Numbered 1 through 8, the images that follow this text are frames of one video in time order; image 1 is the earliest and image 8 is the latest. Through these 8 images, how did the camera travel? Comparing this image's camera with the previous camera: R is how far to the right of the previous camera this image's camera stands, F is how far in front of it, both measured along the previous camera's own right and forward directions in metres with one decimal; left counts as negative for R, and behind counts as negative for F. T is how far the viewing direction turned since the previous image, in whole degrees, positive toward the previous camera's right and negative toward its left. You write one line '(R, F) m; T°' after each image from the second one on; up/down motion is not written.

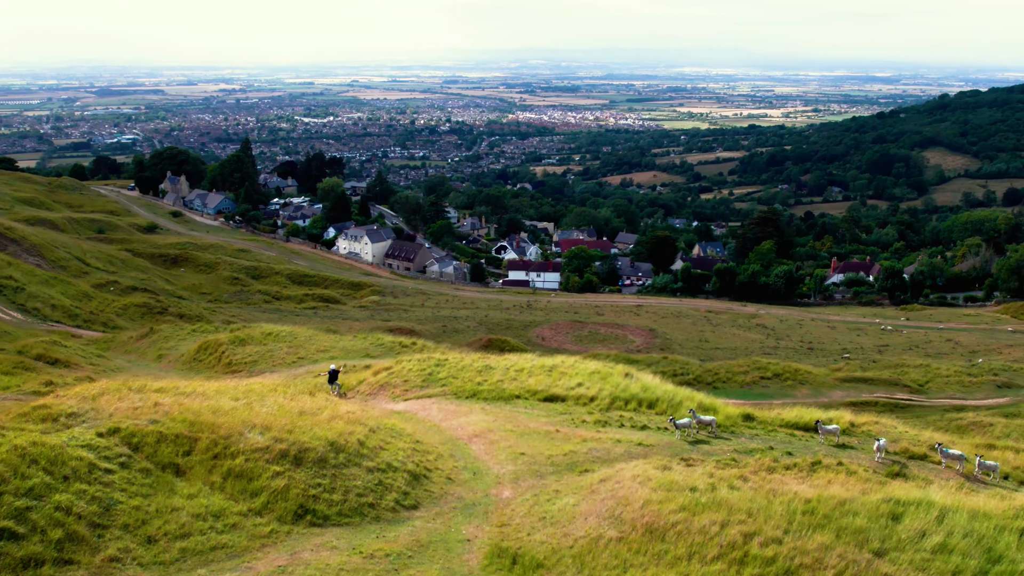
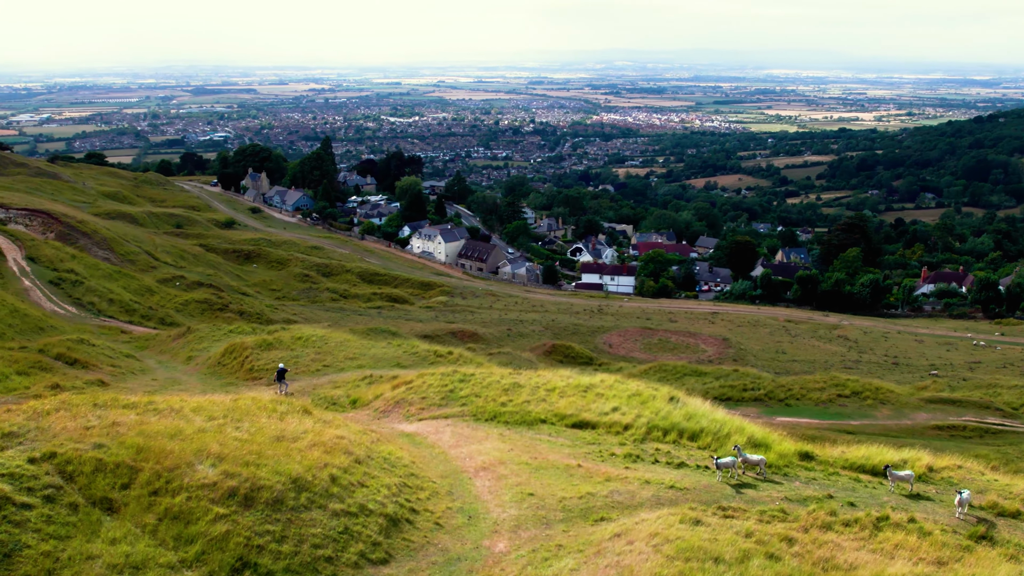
(+0.7, +1.7) m; -5°
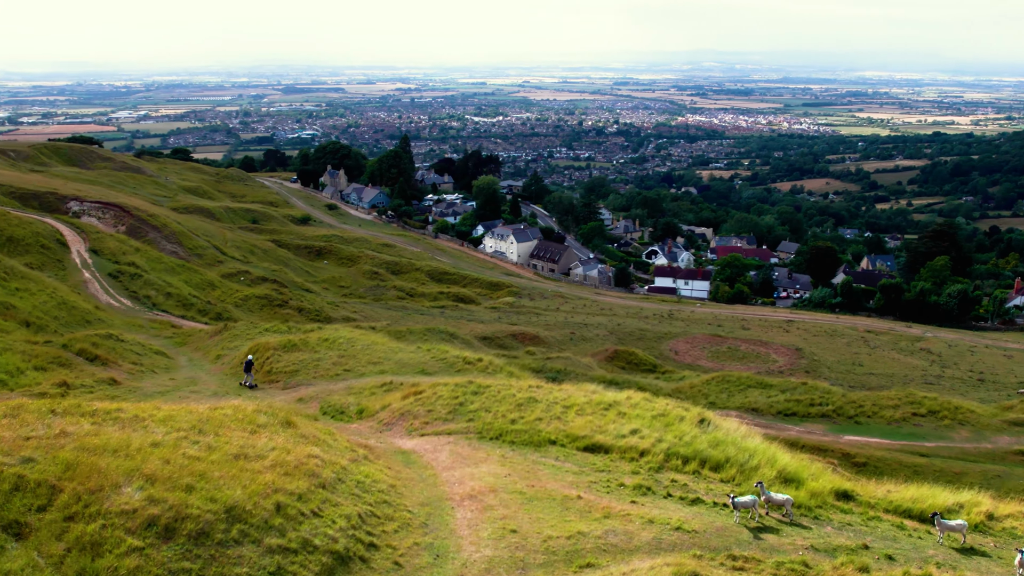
(+0.9, +1.2) m; -5°
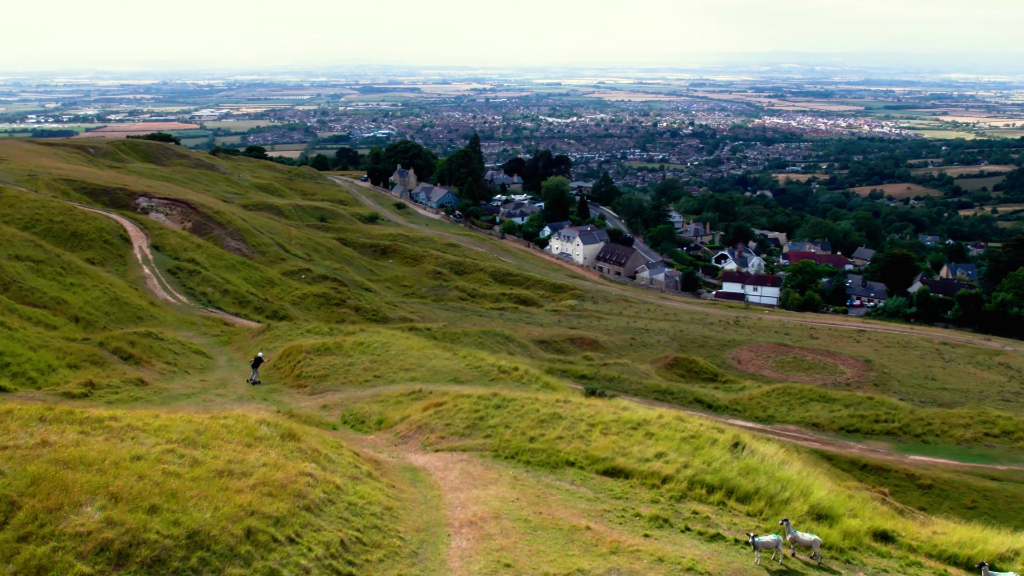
(+0.6, +0.7) m; -4°
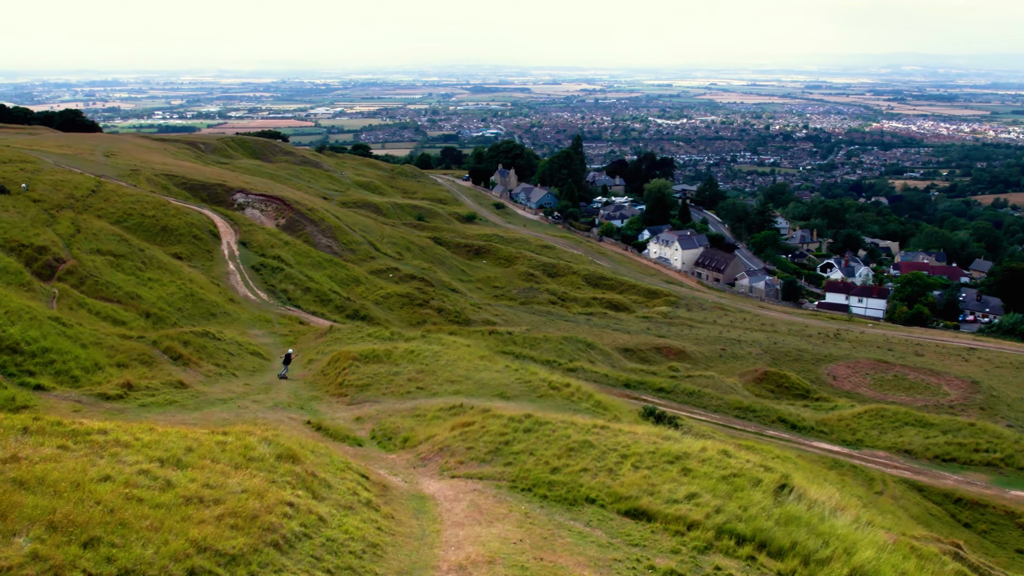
(+0.9, +1.0) m; -6°
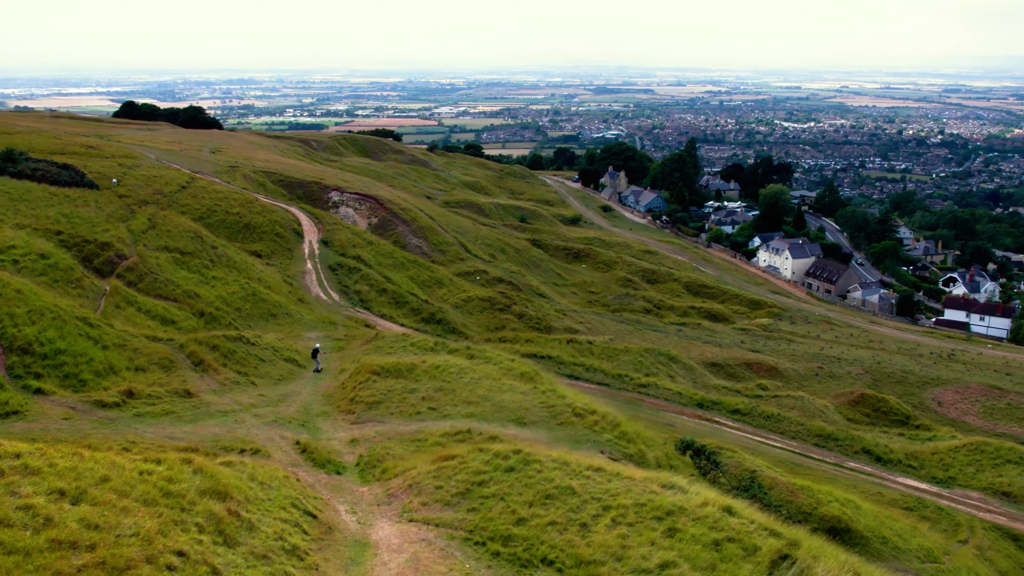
(+1.5, +1.3) m; -7°
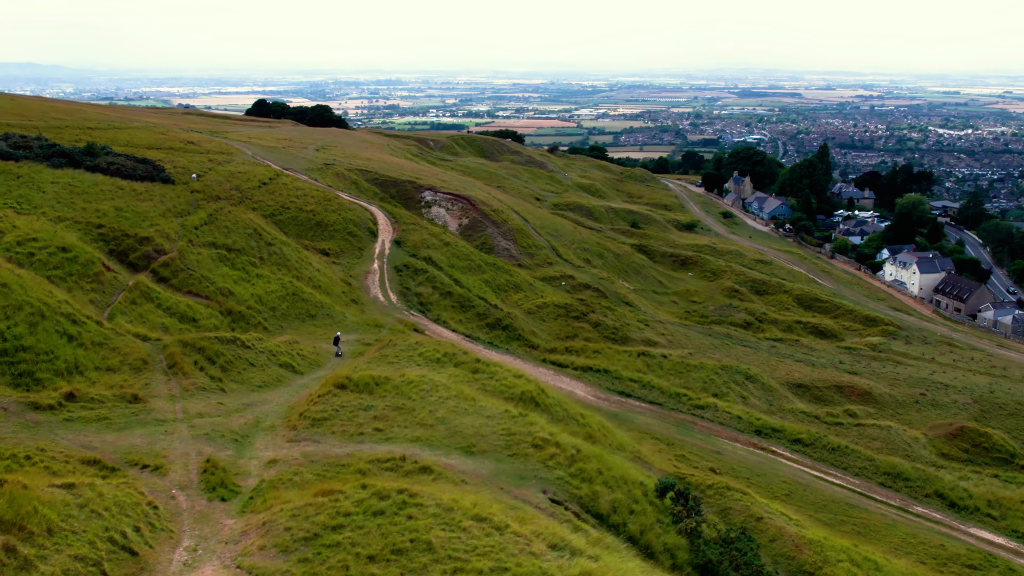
(+2.5, +1.6) m; -8°
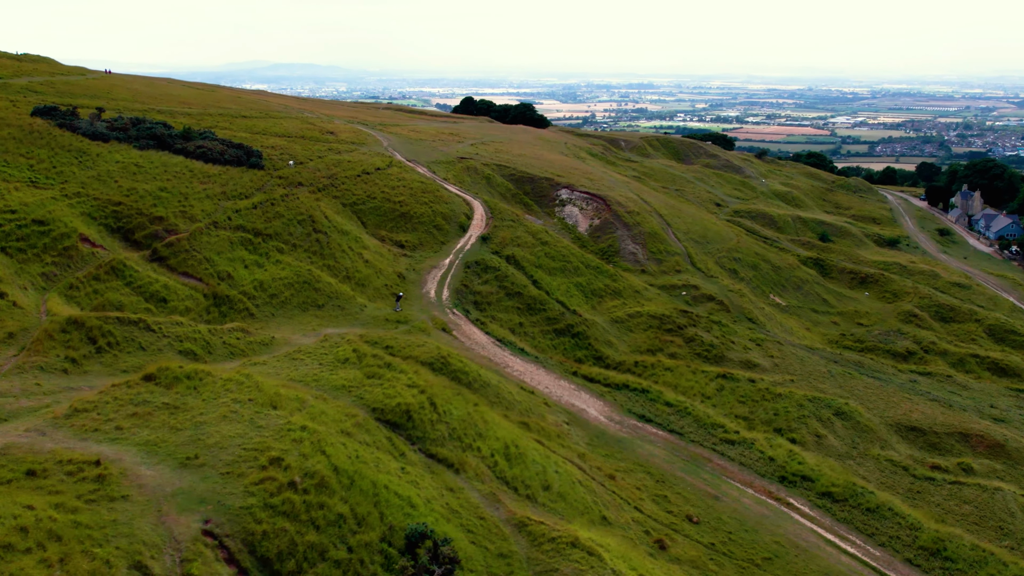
(+5.9, +3.0) m; -14°
